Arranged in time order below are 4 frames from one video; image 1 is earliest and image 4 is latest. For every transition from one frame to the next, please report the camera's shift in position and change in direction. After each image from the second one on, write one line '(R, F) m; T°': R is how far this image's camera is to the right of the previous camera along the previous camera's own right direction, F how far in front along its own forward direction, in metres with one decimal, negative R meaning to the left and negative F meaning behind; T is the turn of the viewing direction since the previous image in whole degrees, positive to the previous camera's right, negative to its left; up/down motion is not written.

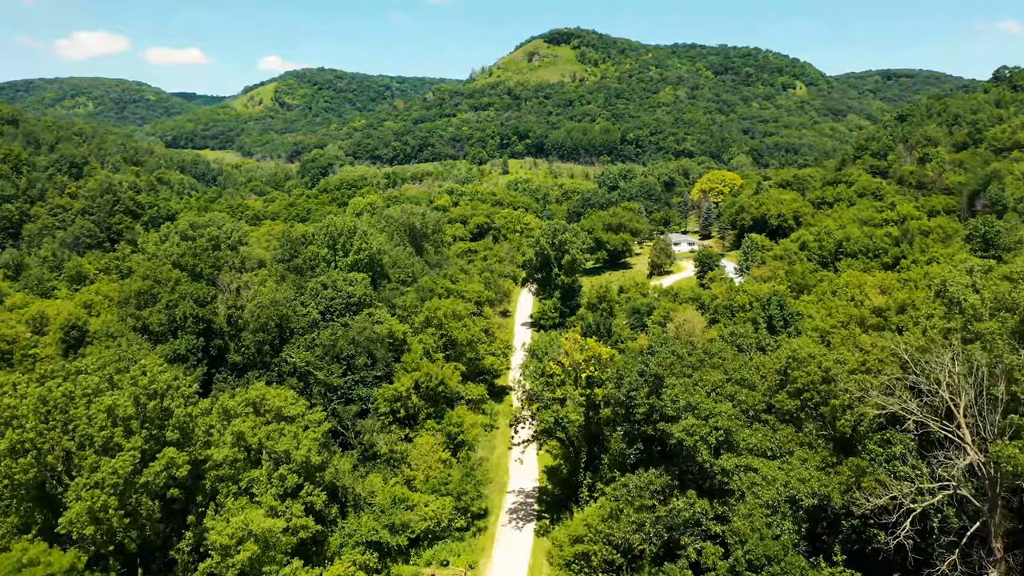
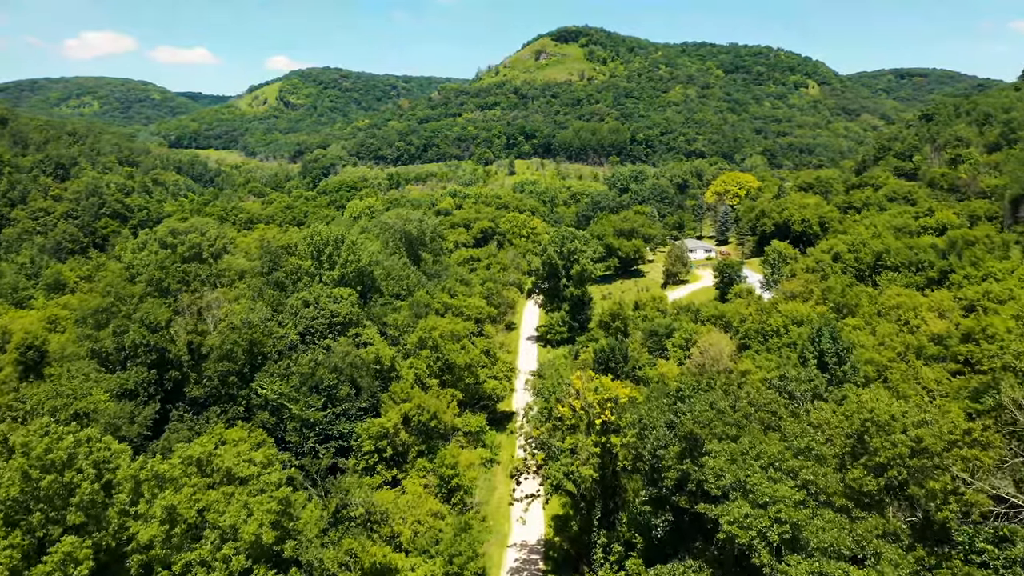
(+0.2, +5.5) m; -1°
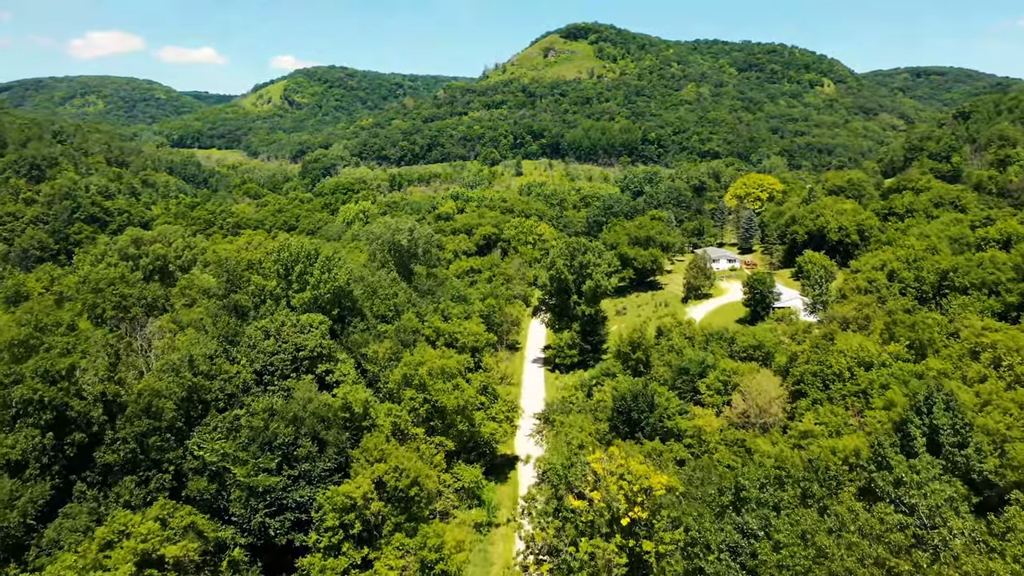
(+0.4, +7.7) m; -1°
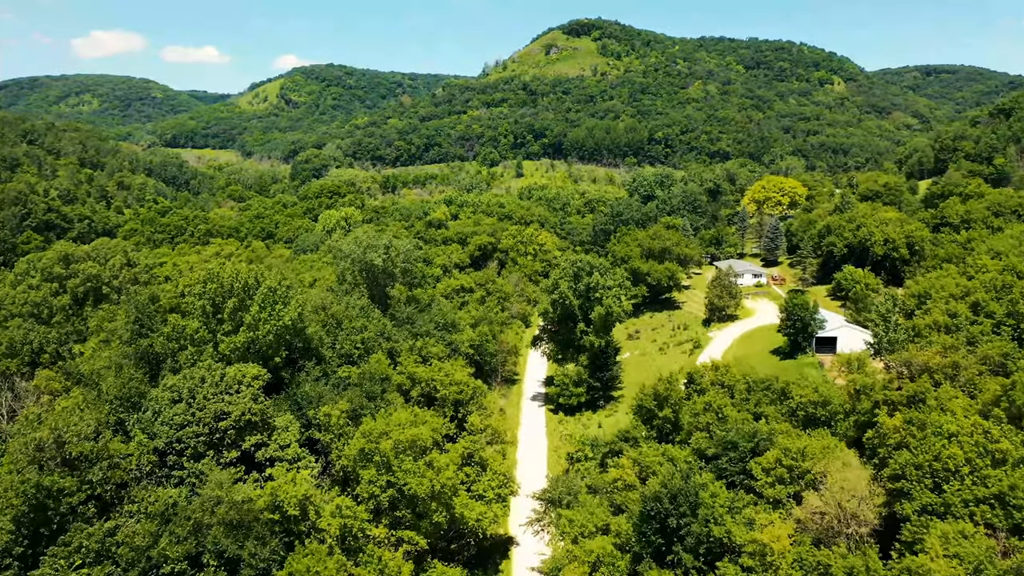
(+0.5, +9.4) m; 0°
